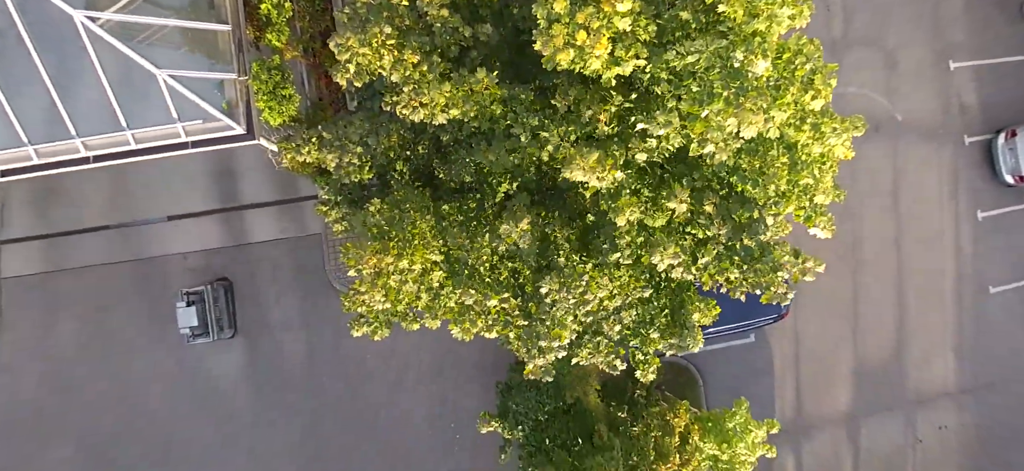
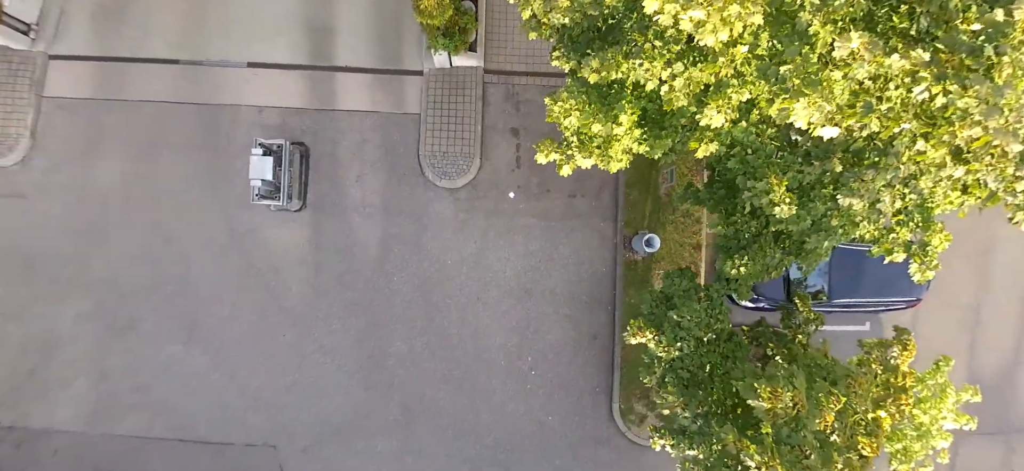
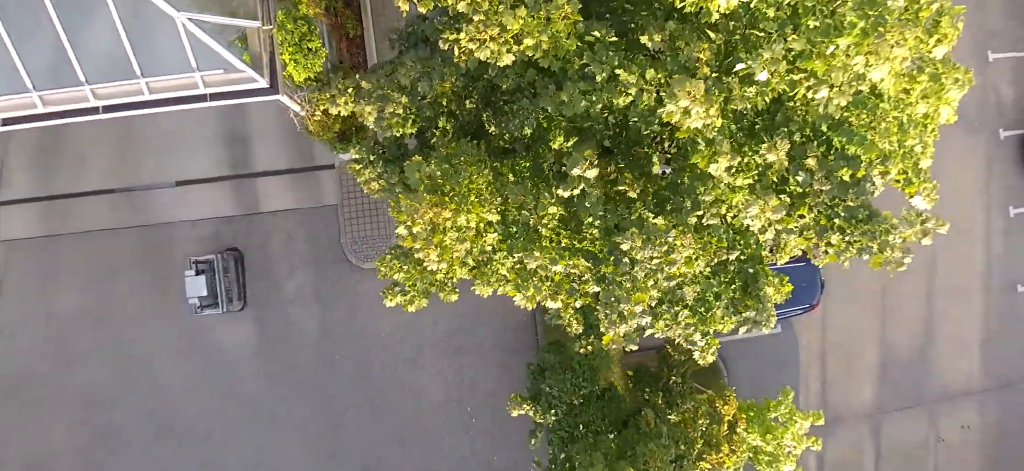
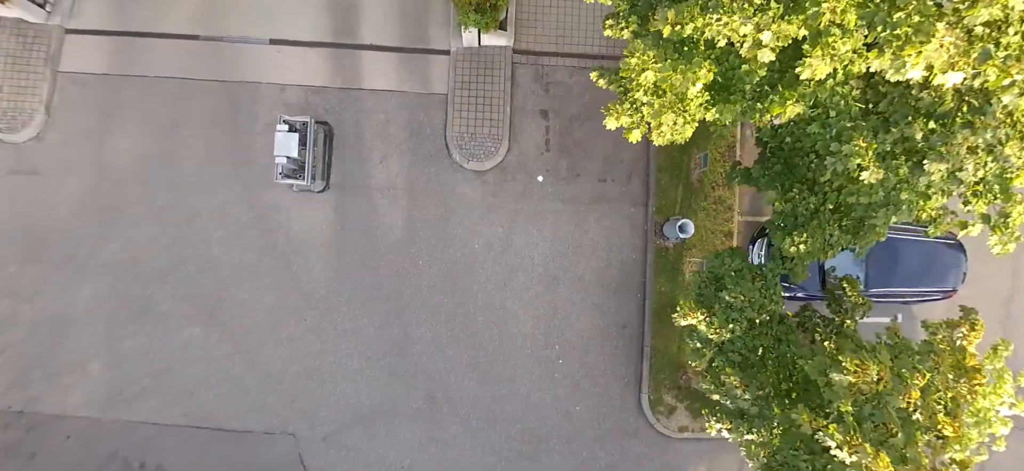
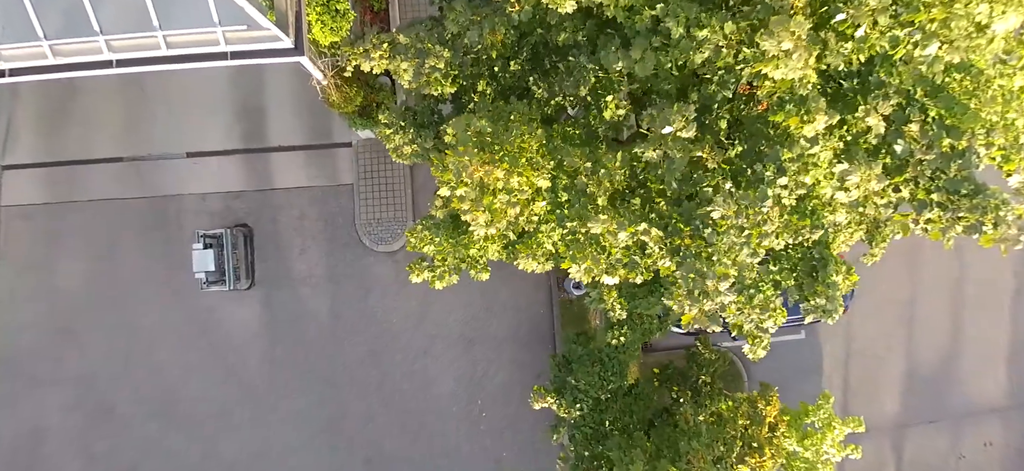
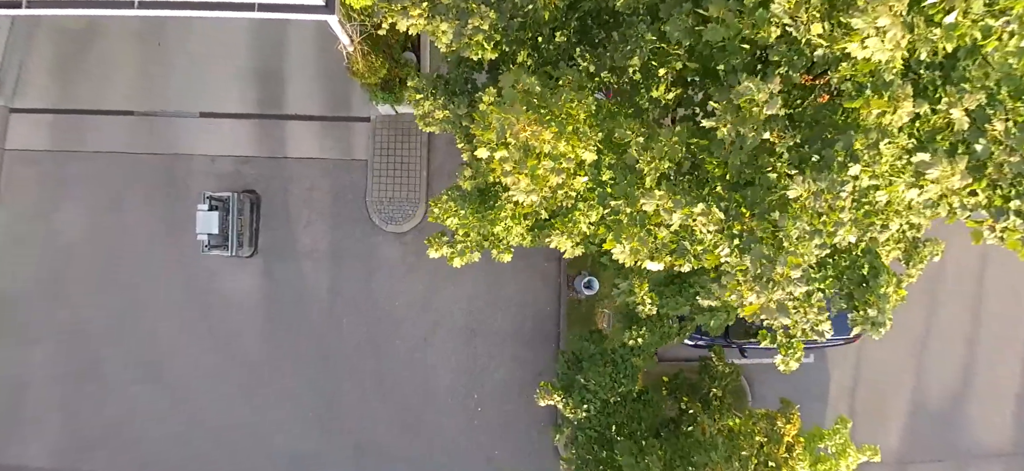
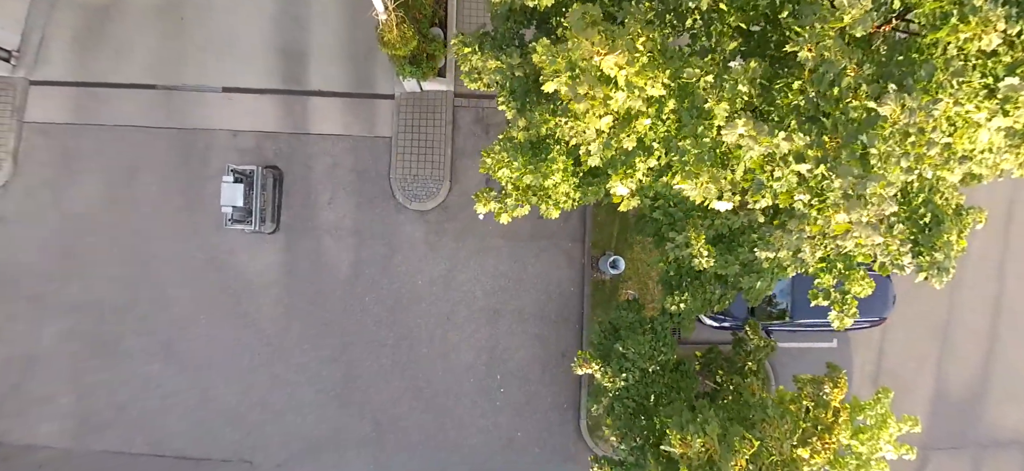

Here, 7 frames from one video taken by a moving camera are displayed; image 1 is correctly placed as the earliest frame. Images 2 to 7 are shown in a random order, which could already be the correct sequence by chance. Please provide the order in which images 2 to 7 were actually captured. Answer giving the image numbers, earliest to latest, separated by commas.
3, 5, 6, 7, 2, 4
